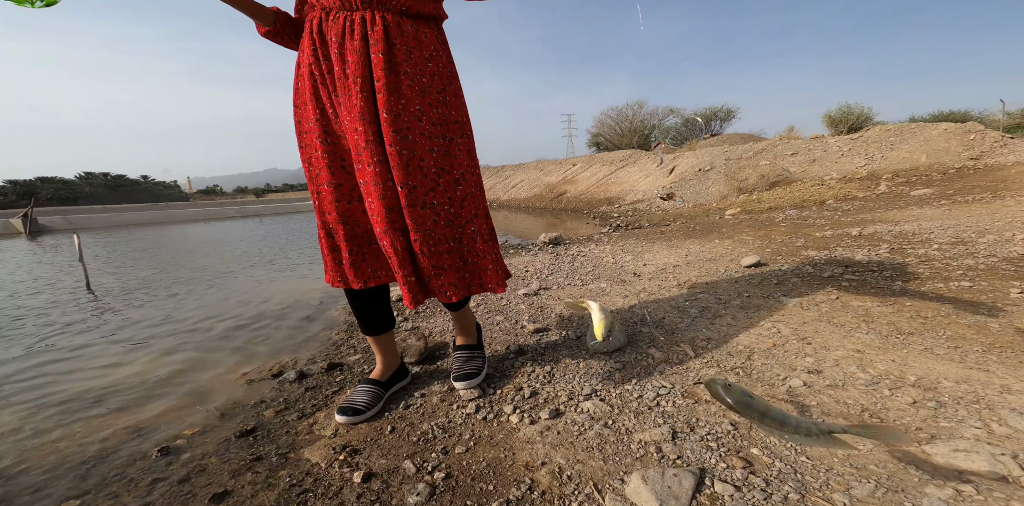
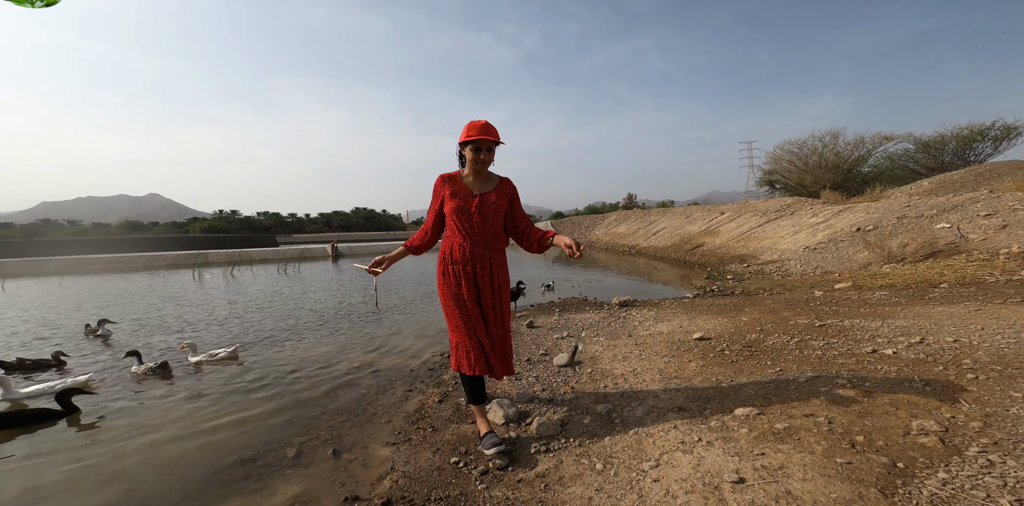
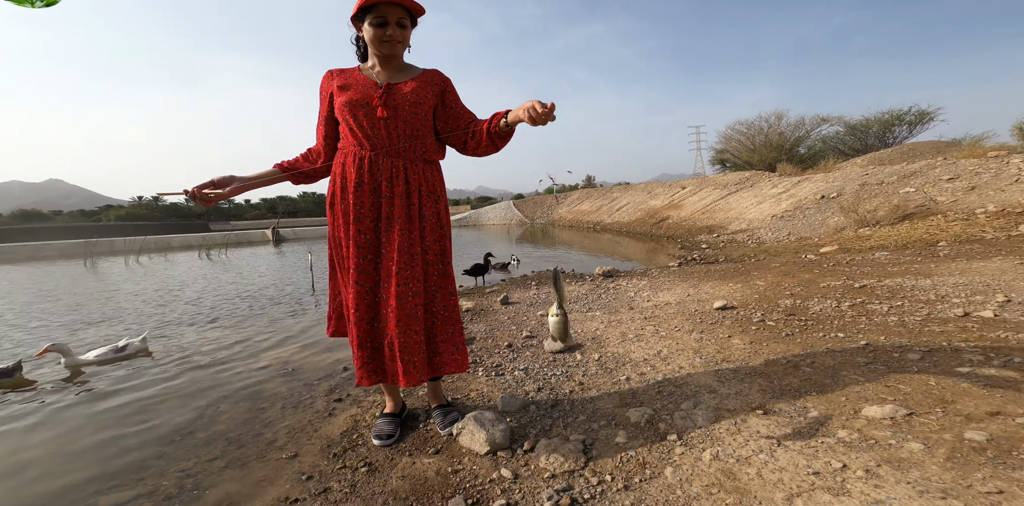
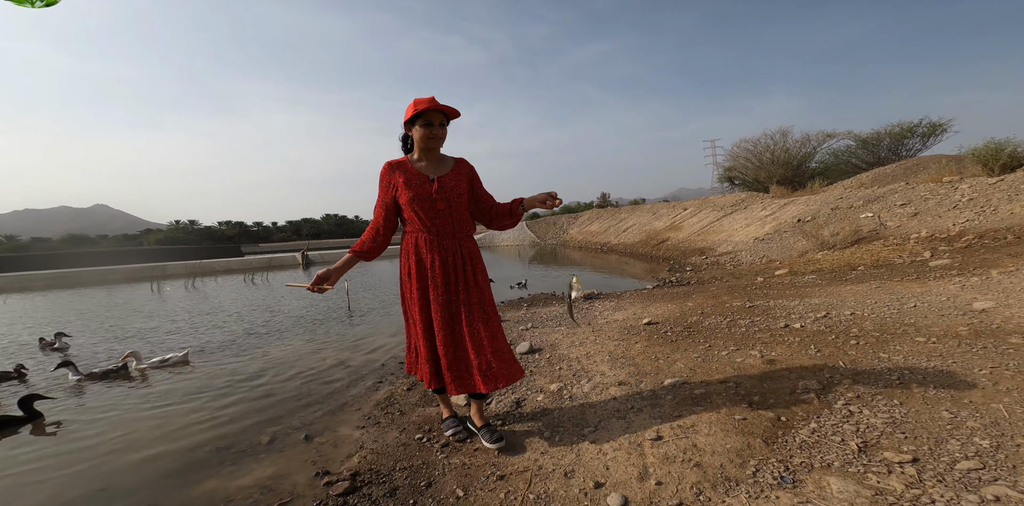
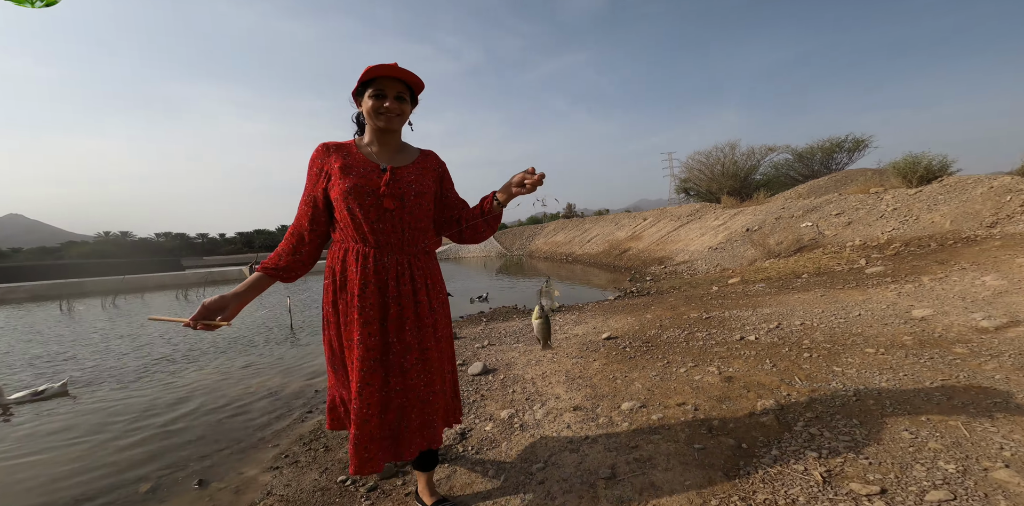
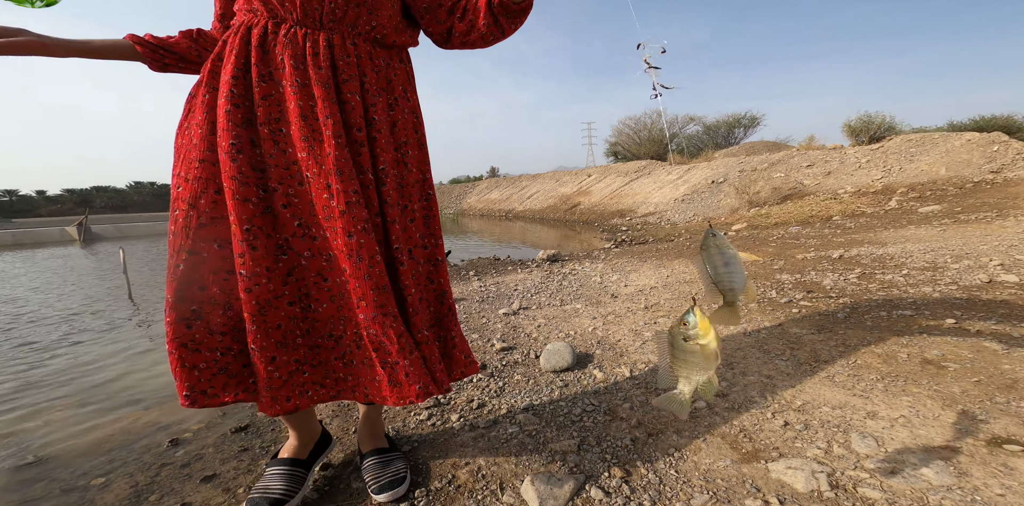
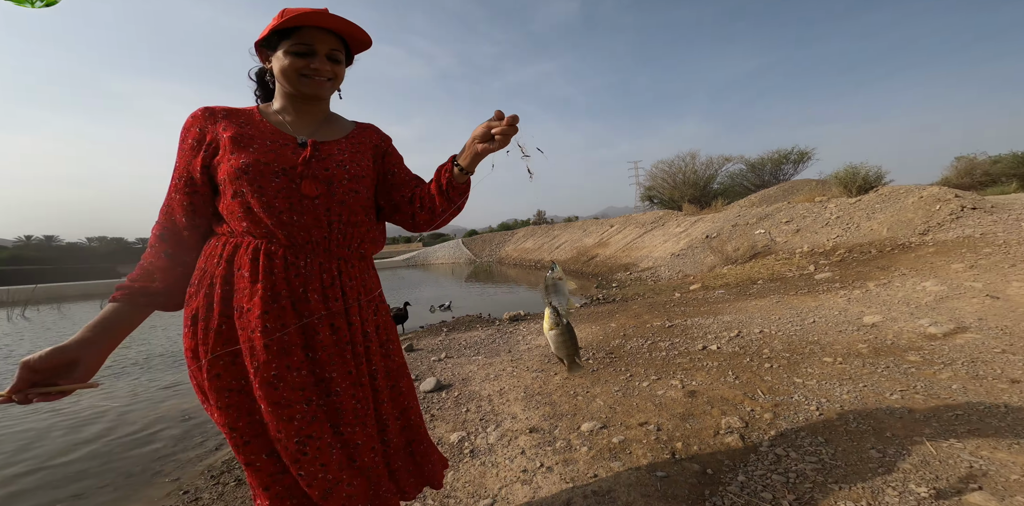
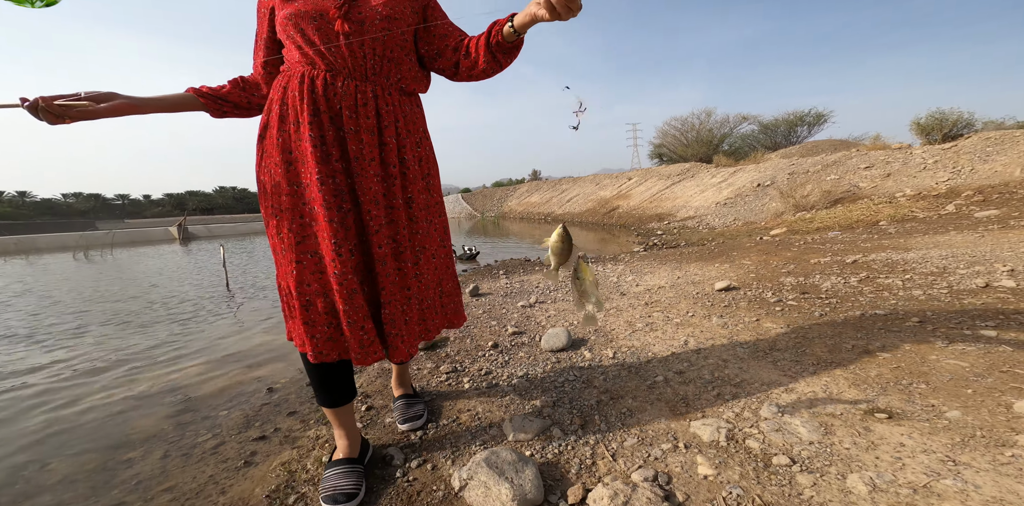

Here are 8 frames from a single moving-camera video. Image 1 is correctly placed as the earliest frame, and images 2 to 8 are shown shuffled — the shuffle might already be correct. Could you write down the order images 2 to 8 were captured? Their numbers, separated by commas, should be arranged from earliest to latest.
6, 8, 3, 2, 4, 5, 7
